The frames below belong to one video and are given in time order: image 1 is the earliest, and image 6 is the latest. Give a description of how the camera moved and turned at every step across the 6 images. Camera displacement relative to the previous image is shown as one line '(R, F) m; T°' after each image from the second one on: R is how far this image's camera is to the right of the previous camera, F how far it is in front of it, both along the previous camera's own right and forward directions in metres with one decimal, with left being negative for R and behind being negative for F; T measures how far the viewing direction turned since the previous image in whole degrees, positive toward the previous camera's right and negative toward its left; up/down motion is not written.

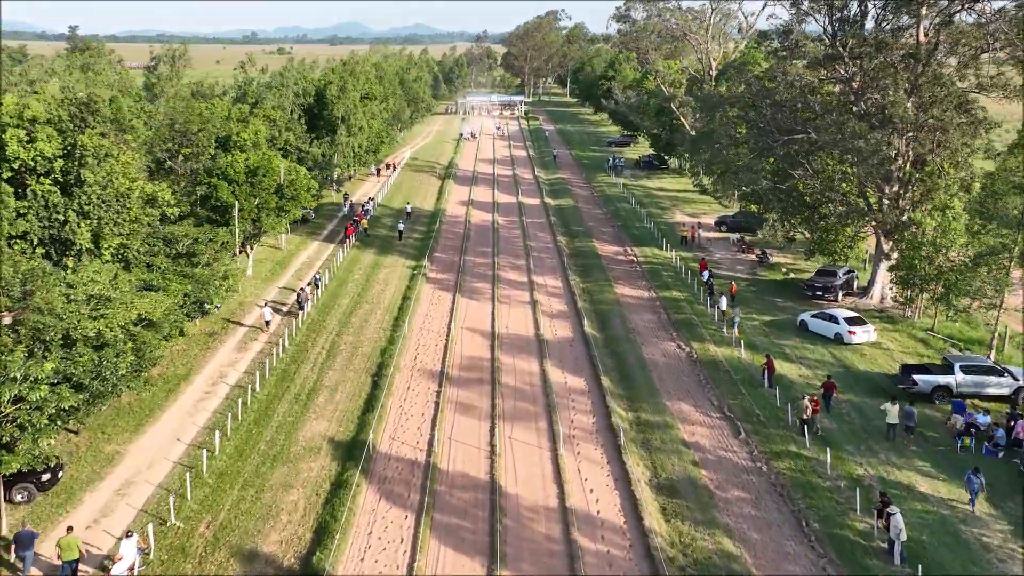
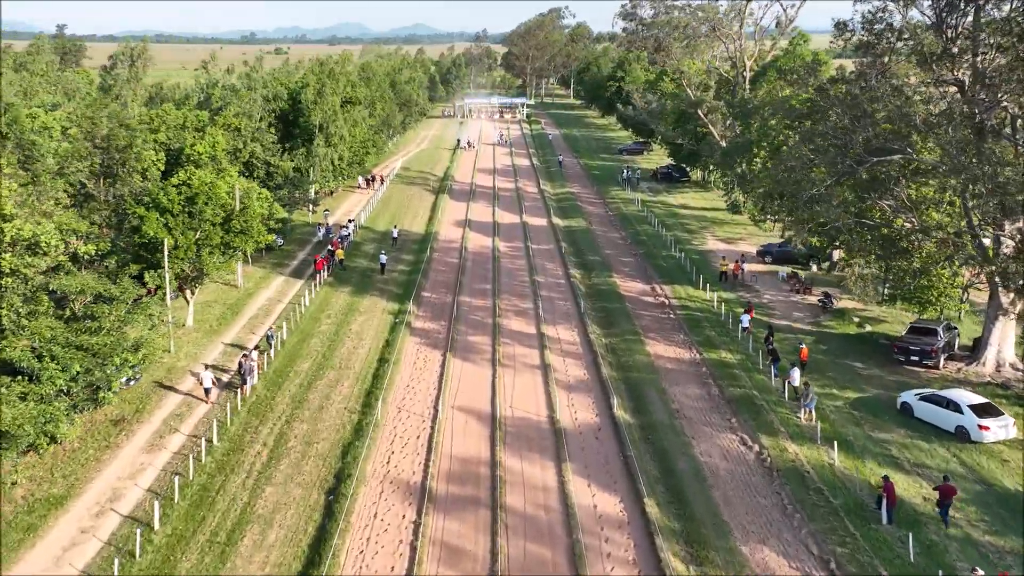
(-0.2, +7.2) m; 0°
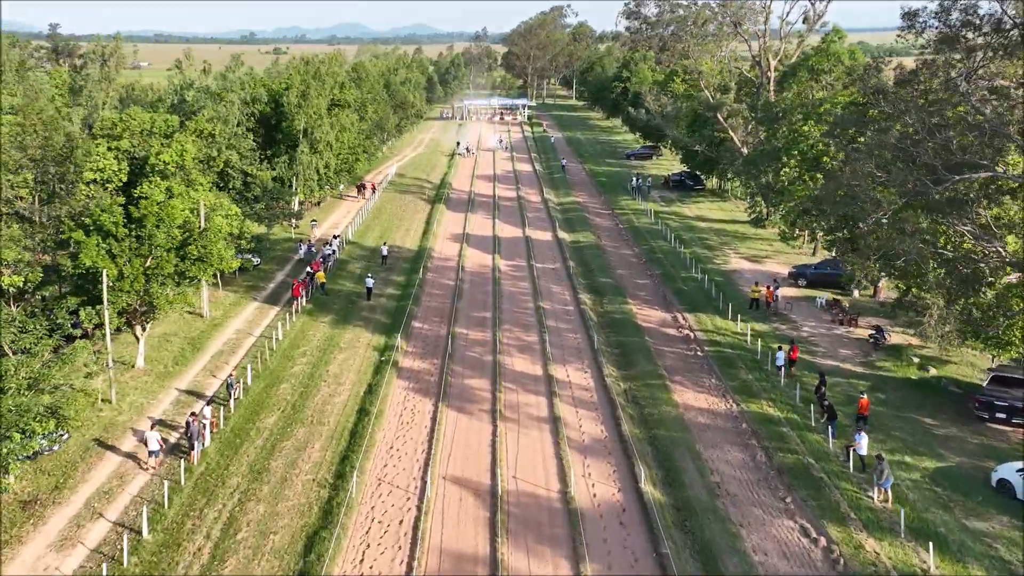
(-0.1, +4.1) m; 0°
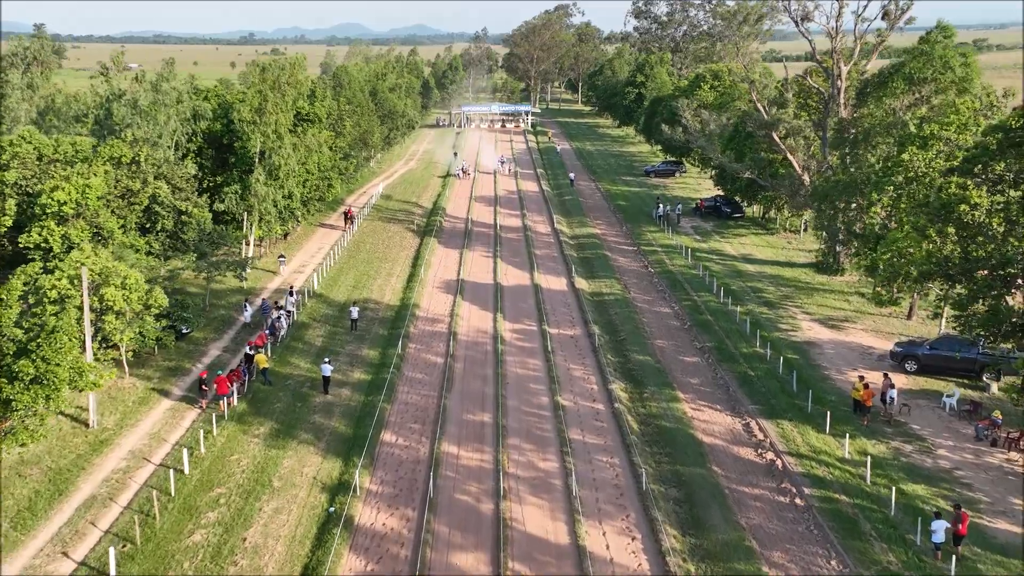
(-0.2, +8.6) m; 0°
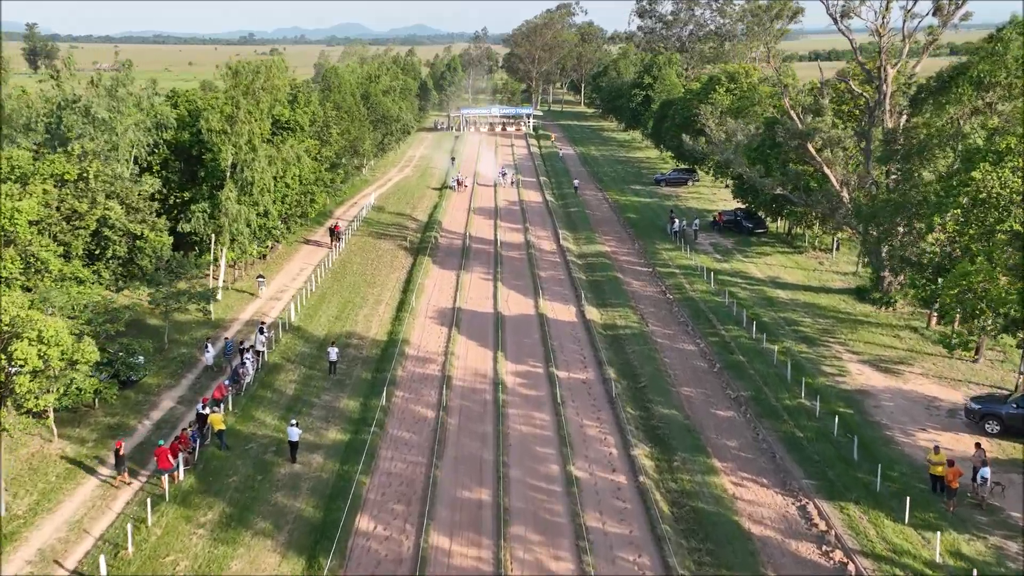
(-0.1, +4.0) m; 0°
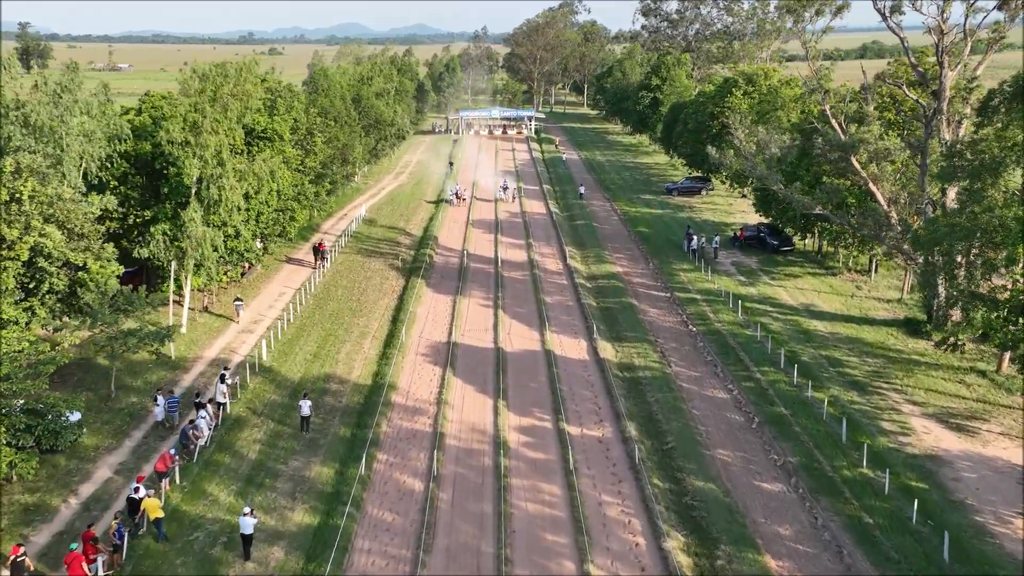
(-0.1, +3.9) m; 0°
